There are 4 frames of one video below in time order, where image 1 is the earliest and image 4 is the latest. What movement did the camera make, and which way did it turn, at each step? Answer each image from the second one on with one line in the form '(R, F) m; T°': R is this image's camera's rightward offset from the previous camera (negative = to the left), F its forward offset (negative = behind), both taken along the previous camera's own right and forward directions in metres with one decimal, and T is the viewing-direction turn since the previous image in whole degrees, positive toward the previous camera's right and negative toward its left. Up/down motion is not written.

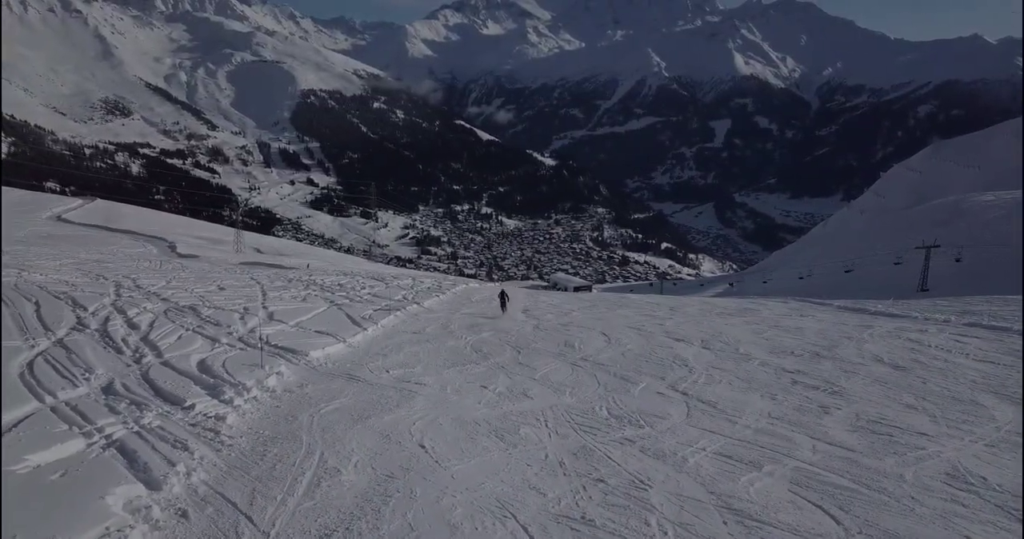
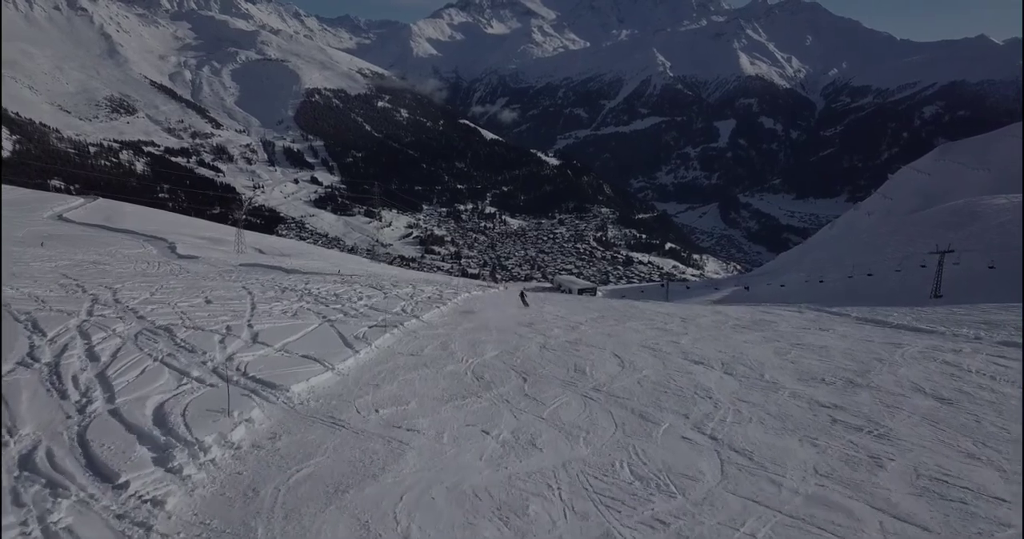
(0.0, +0.4) m; 0°
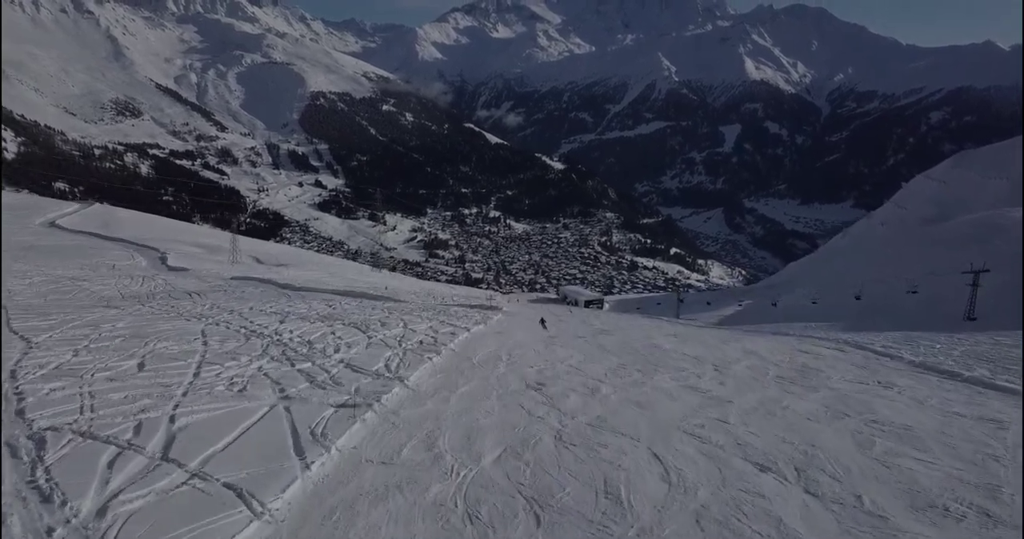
(0.0, +1.3) m; 0°
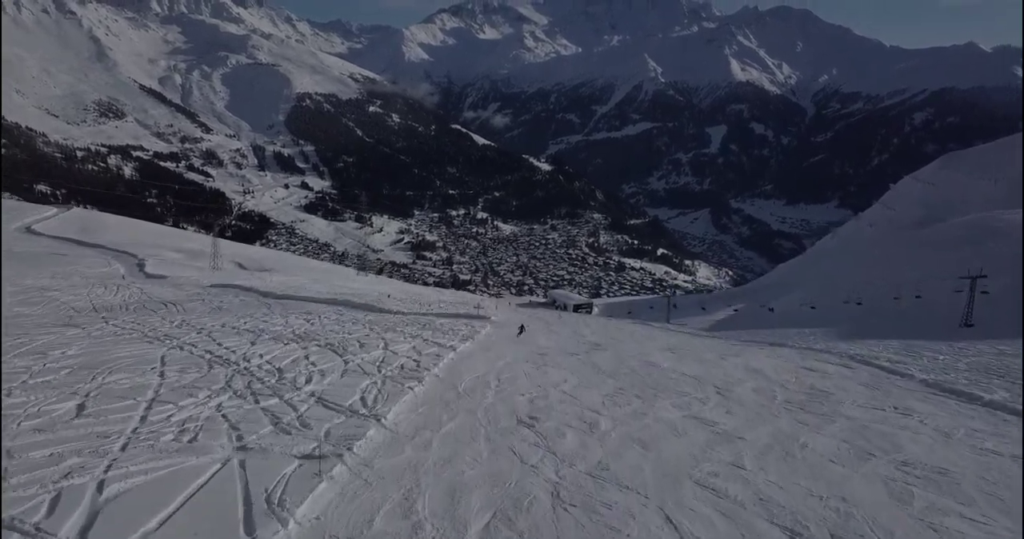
(0.0, +0.6) m; +1°
